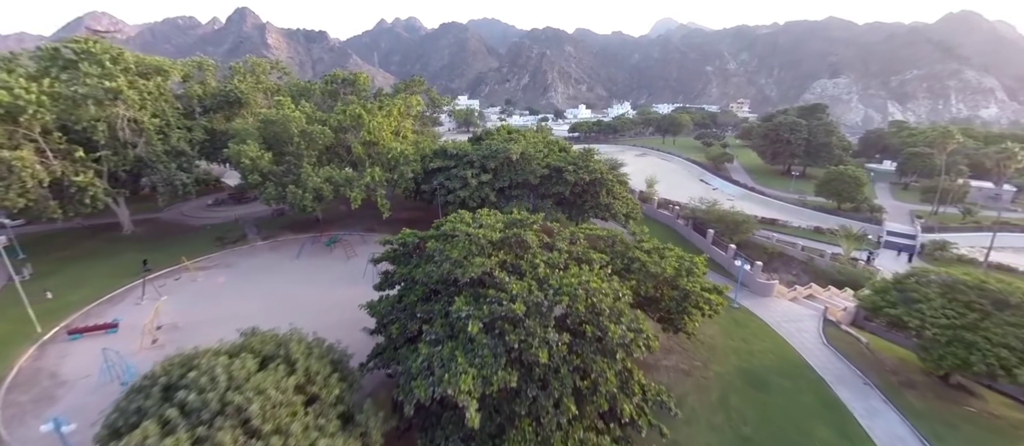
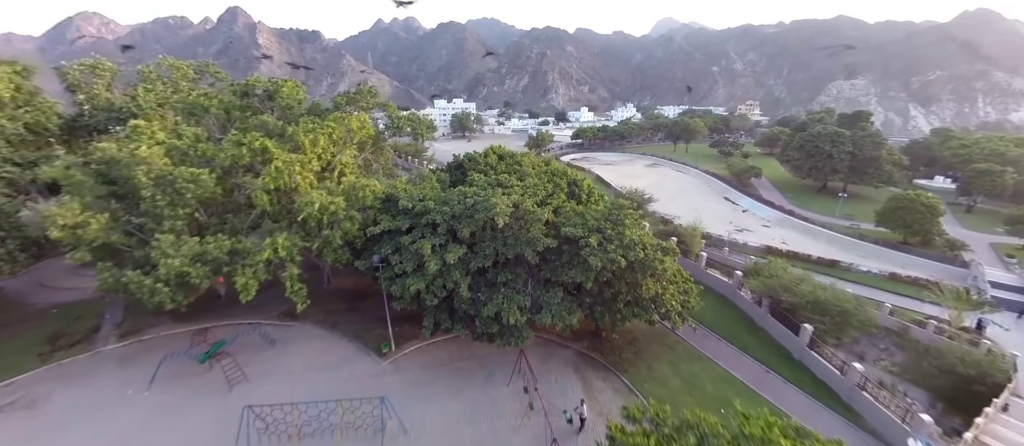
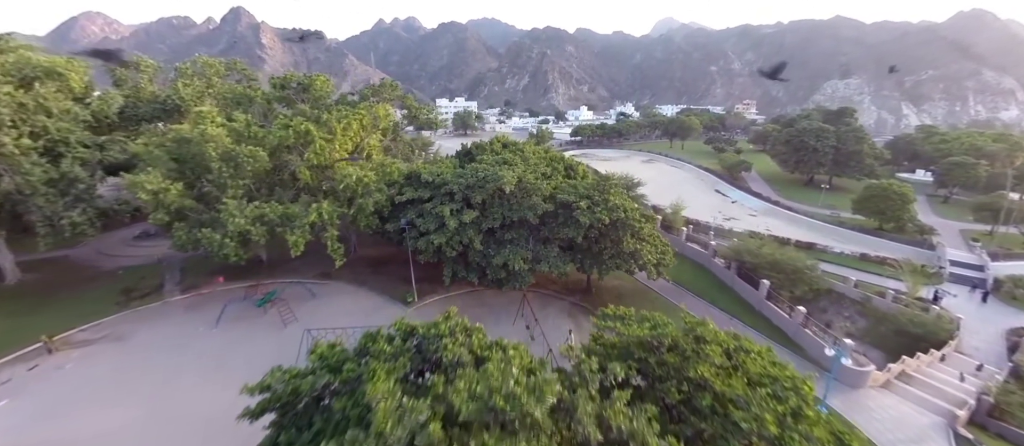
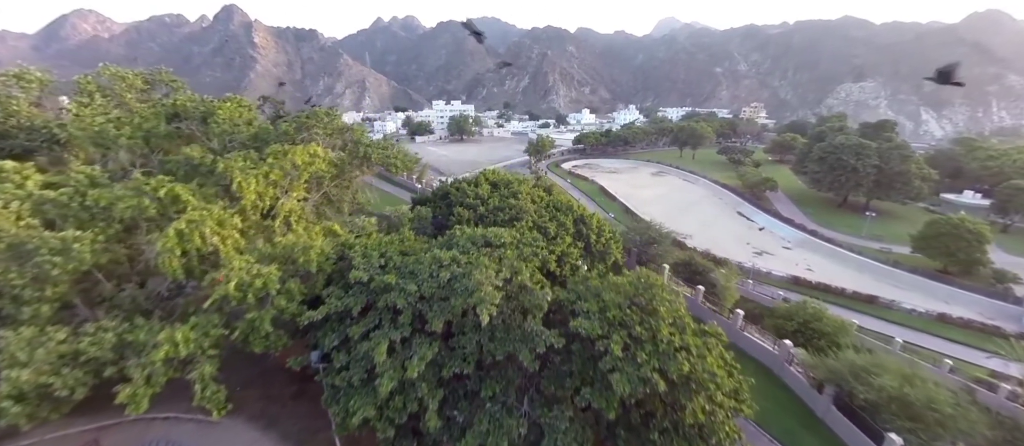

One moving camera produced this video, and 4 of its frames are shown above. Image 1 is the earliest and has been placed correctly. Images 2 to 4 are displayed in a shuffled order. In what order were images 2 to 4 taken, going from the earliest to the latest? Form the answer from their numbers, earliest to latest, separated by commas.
3, 2, 4
